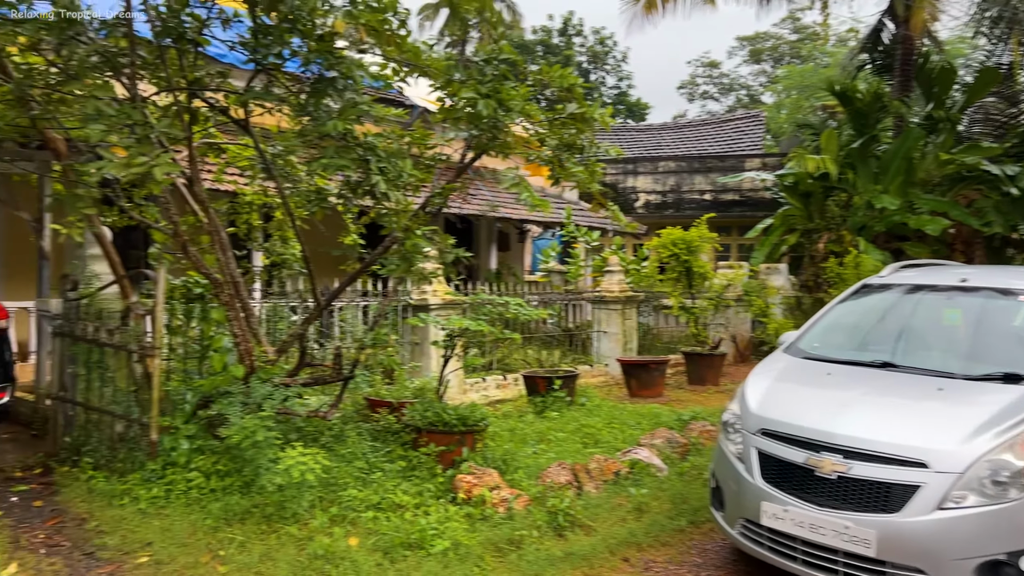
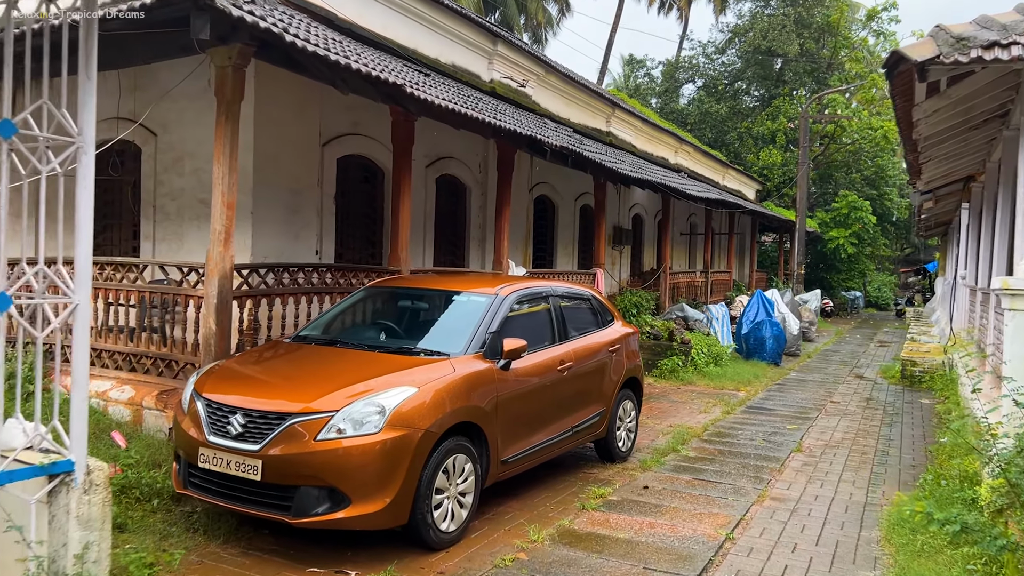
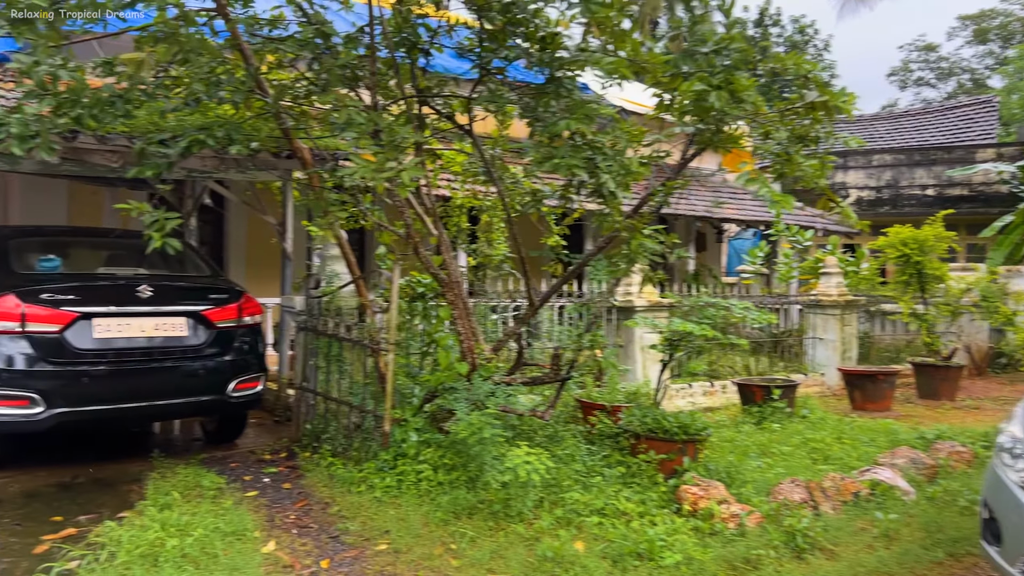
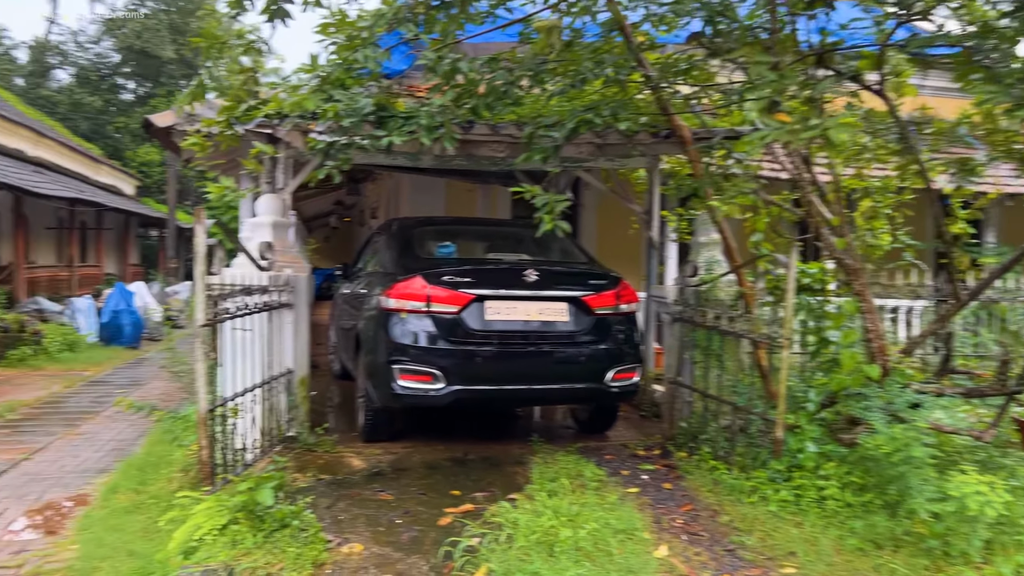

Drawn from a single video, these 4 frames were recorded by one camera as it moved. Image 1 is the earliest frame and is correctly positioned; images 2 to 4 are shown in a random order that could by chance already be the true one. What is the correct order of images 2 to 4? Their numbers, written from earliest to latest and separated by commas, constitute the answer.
3, 4, 2
